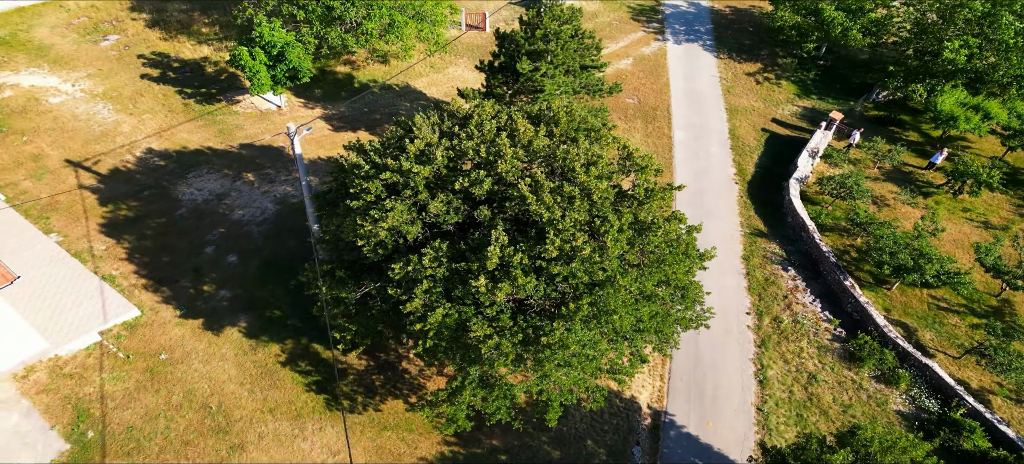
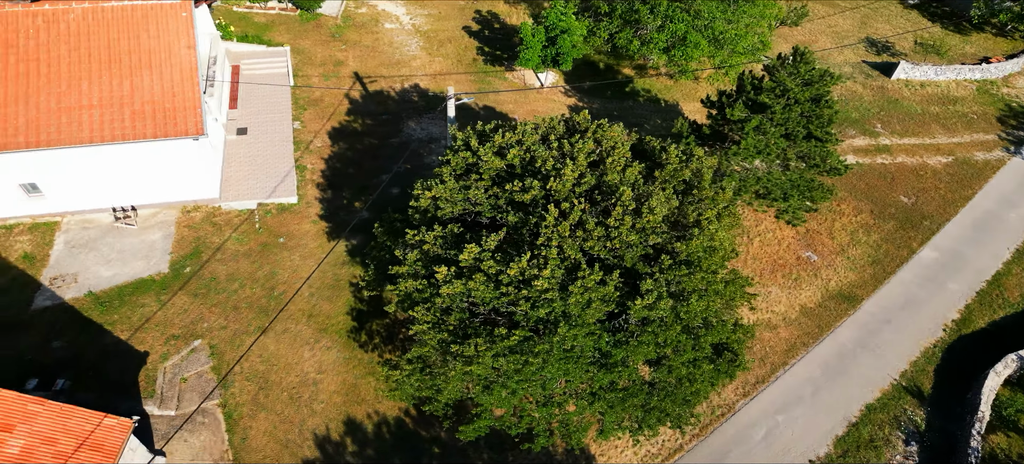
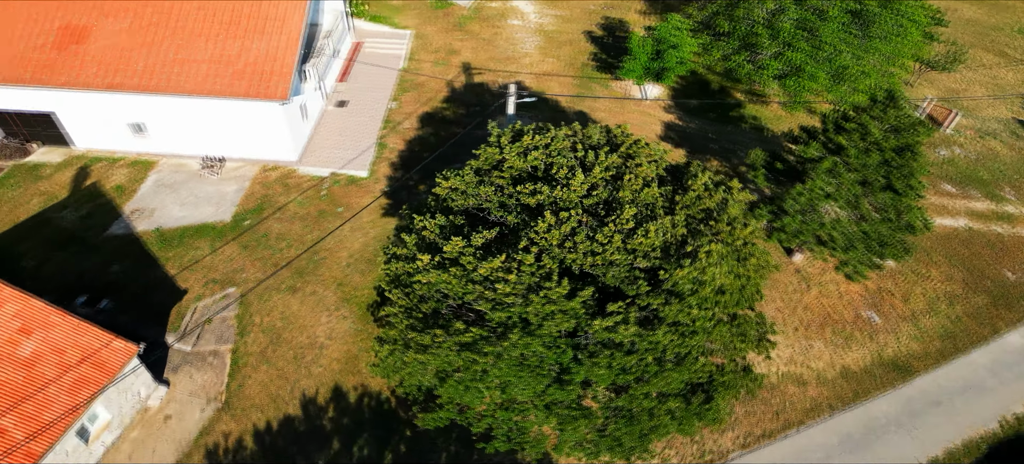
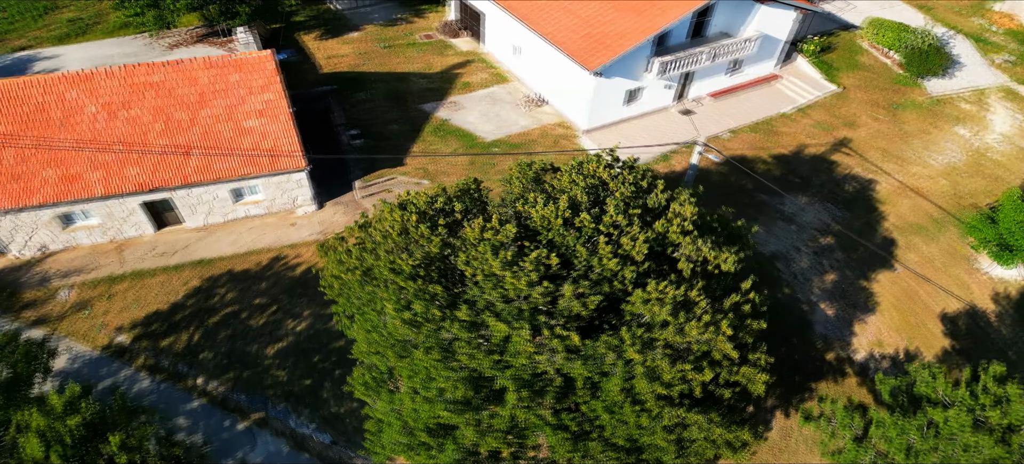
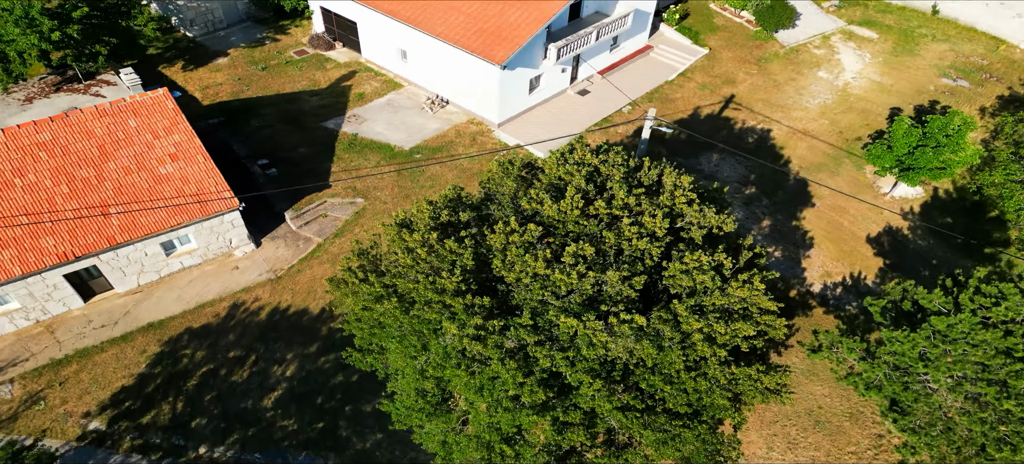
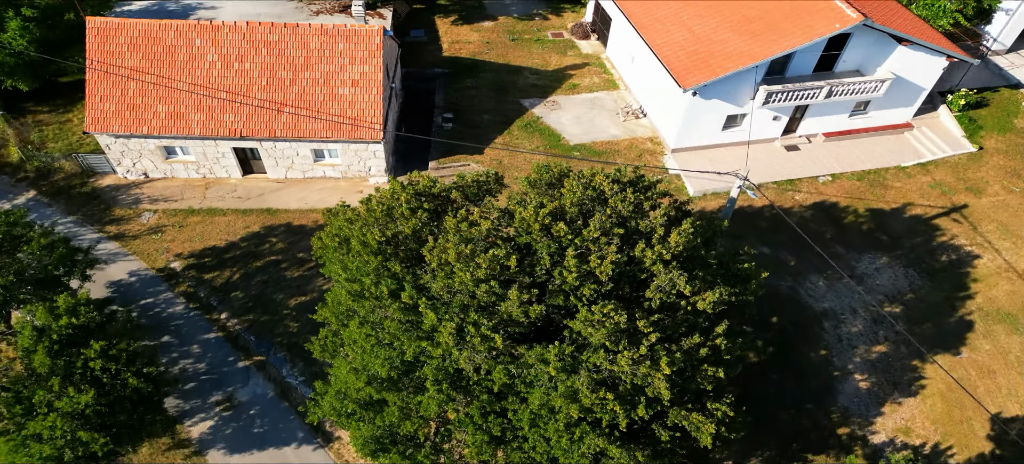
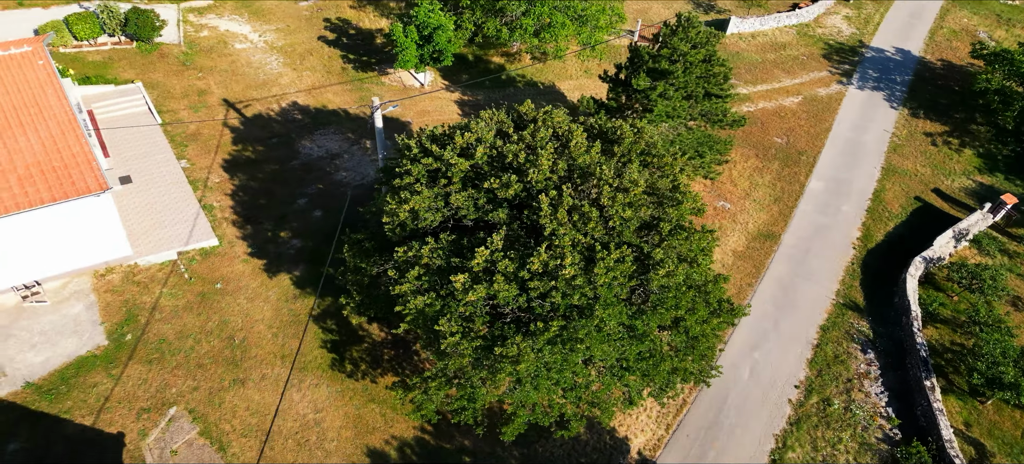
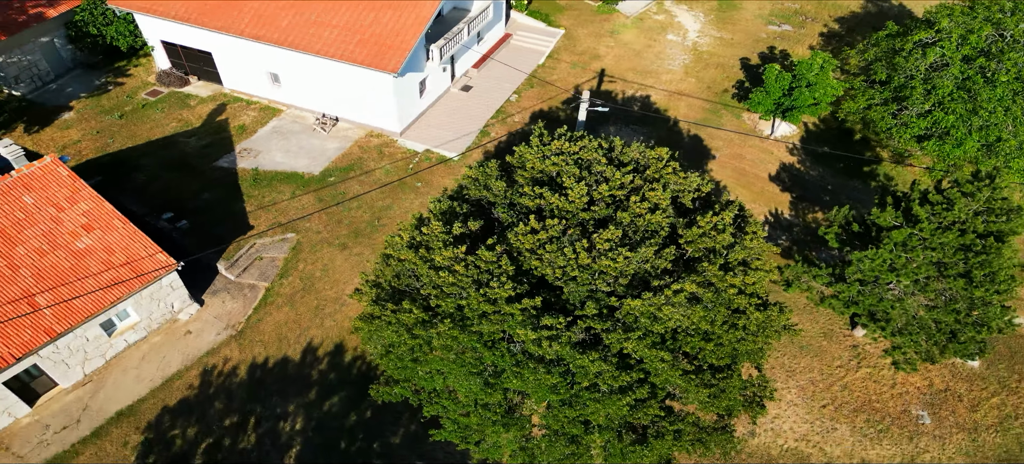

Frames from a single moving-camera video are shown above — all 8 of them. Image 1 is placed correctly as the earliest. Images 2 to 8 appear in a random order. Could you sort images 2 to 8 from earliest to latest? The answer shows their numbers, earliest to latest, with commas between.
7, 2, 3, 8, 5, 4, 6
